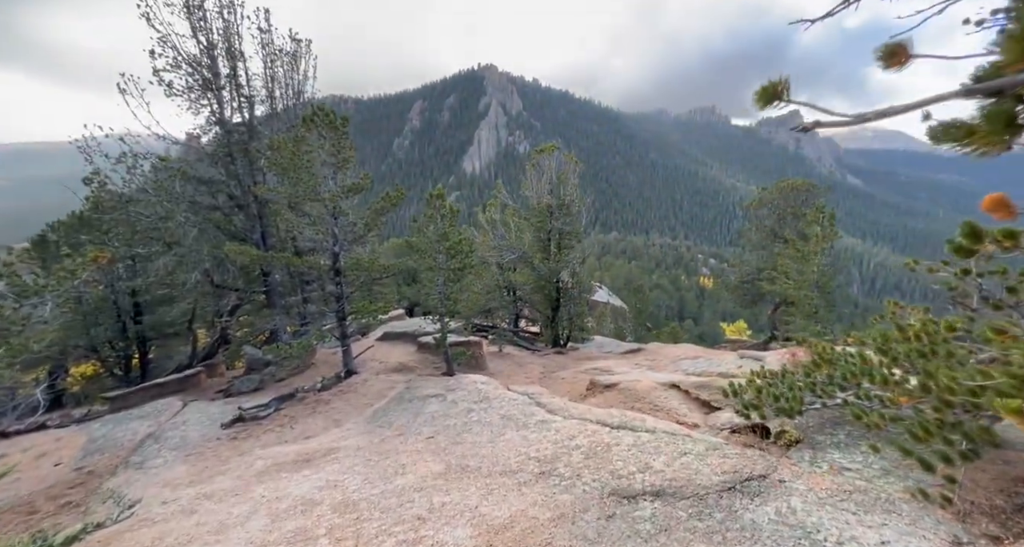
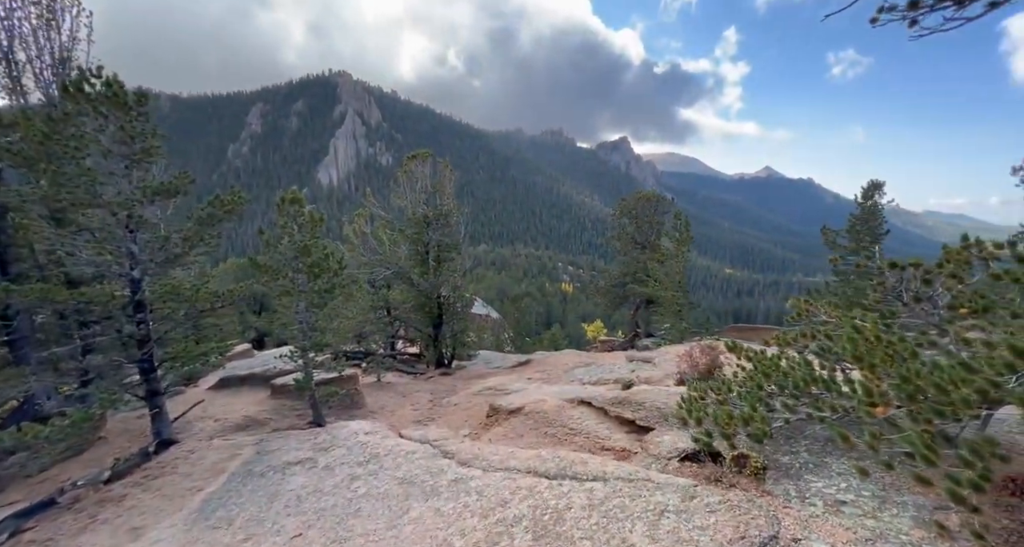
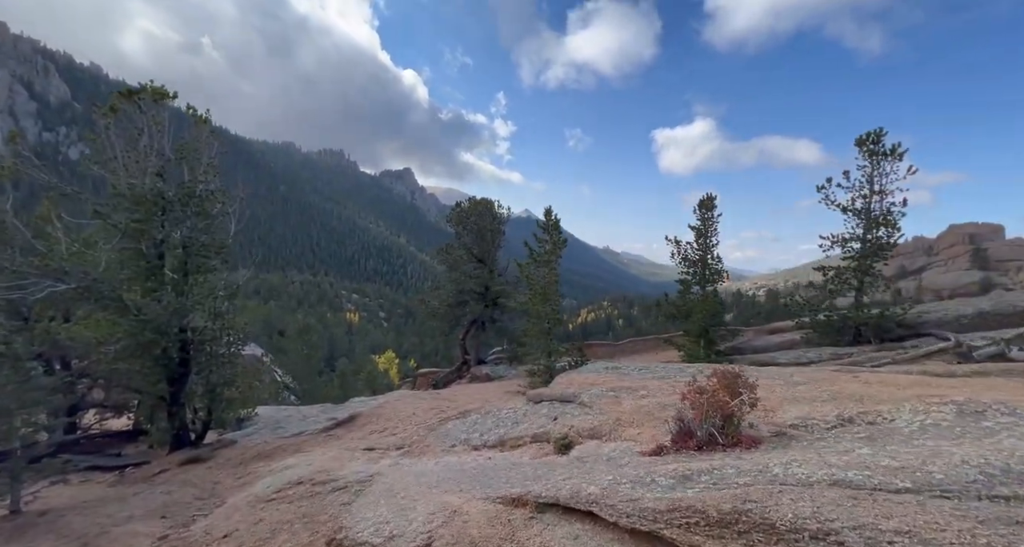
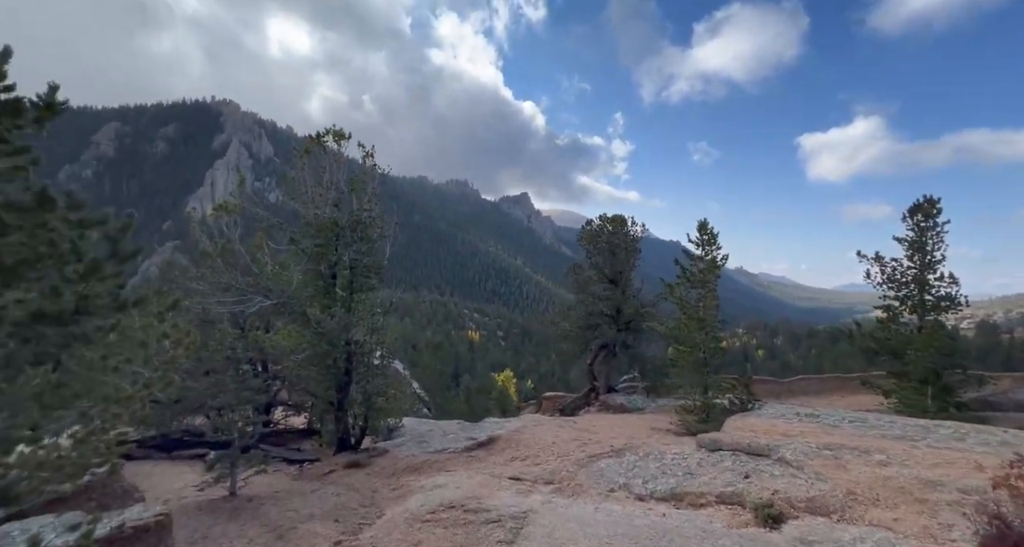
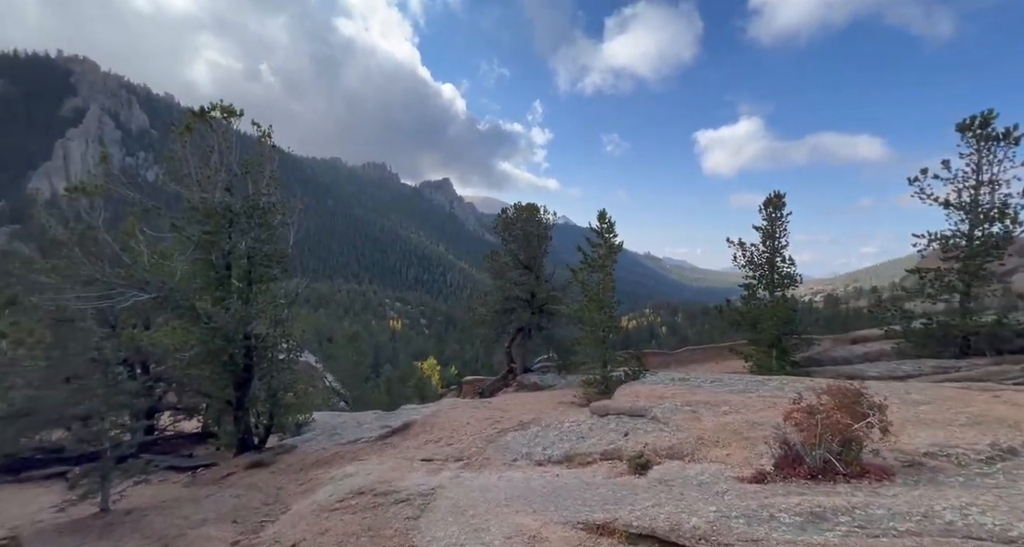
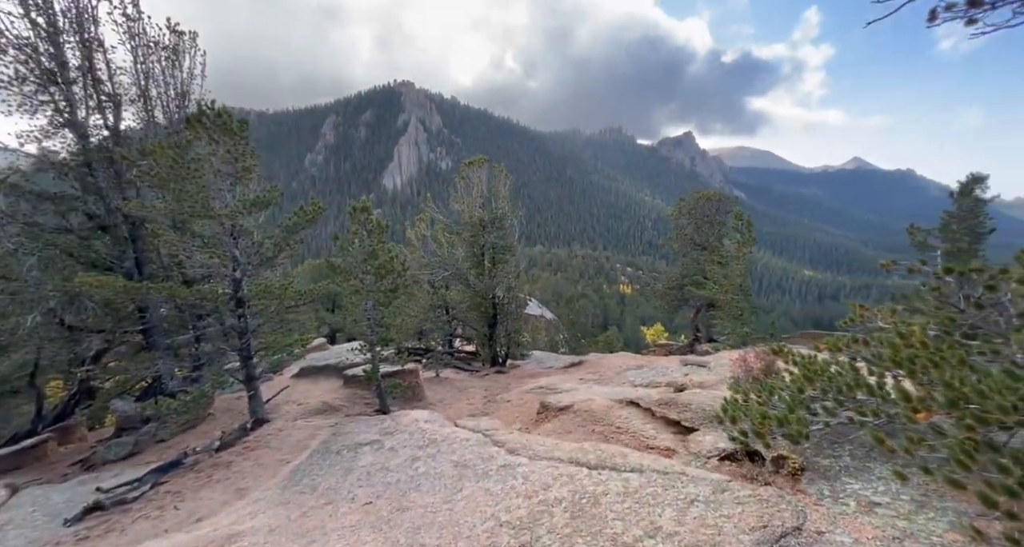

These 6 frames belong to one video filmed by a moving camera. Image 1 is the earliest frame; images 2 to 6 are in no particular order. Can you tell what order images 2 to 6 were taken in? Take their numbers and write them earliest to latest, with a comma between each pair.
6, 2, 3, 5, 4
